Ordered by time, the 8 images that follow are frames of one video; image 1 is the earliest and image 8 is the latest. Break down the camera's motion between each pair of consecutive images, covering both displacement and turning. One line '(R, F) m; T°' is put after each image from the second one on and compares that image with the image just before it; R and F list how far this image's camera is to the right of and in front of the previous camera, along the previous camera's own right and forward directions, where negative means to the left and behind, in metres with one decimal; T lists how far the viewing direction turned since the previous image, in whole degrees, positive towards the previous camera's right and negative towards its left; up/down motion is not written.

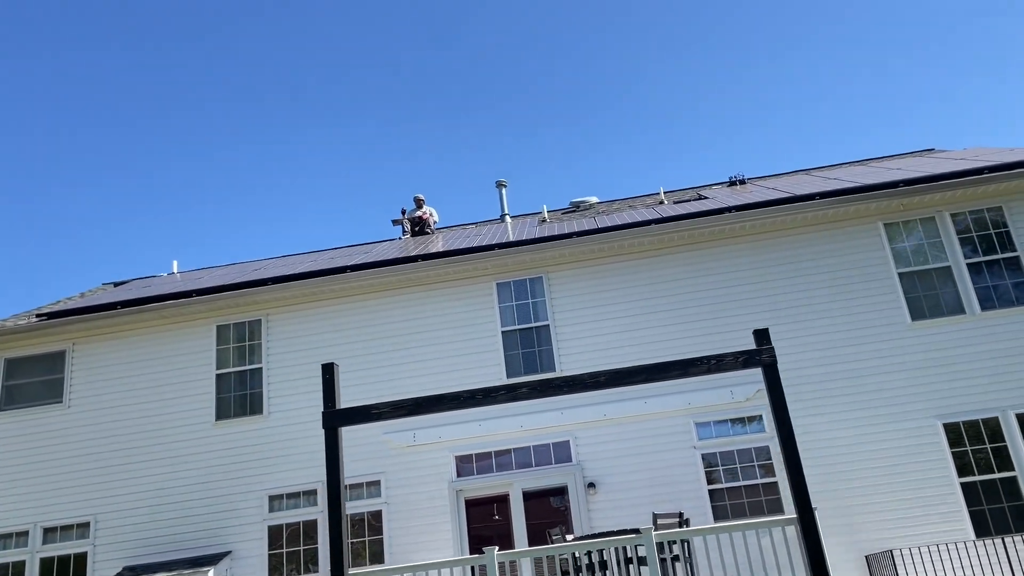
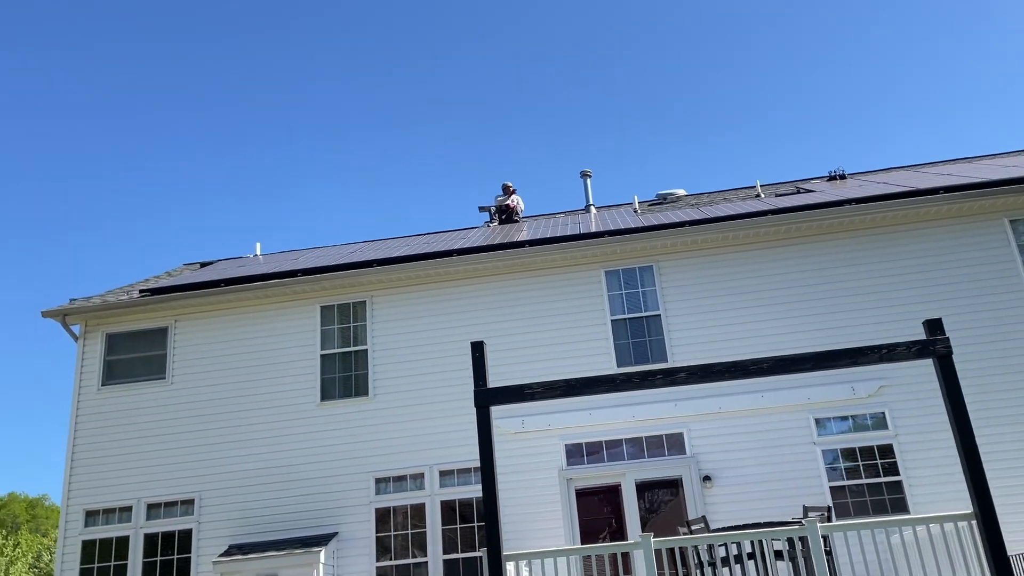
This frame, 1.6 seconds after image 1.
(-1.2, +0.1) m; -1°
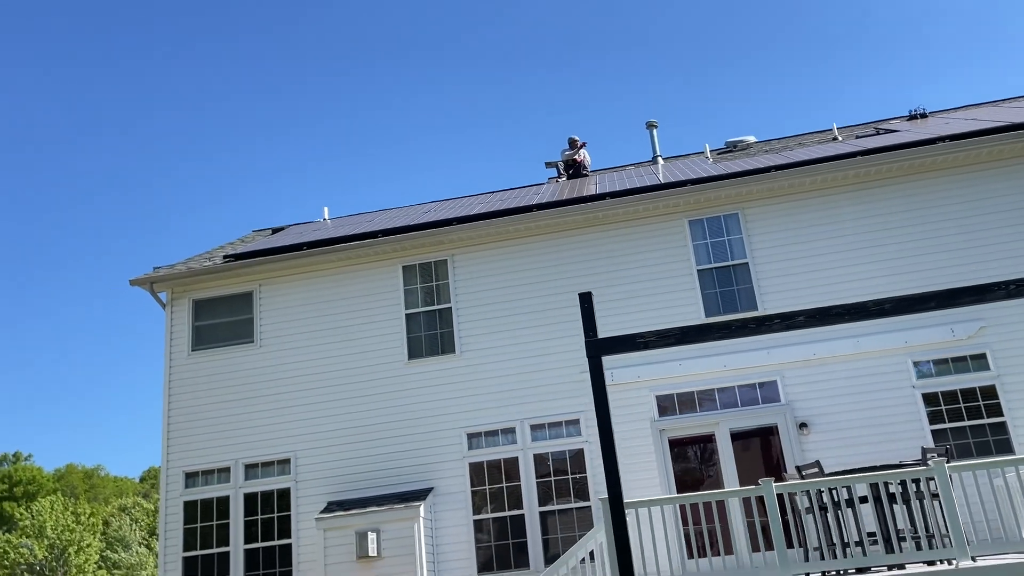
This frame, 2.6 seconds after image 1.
(-0.6, 0.0) m; -2°
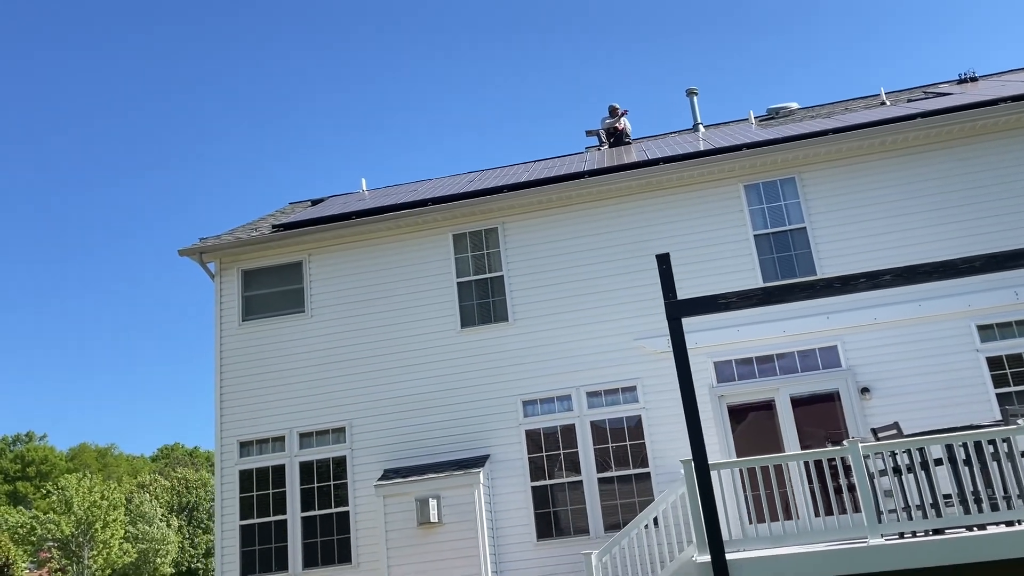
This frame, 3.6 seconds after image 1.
(-0.6, +0.1) m; -1°
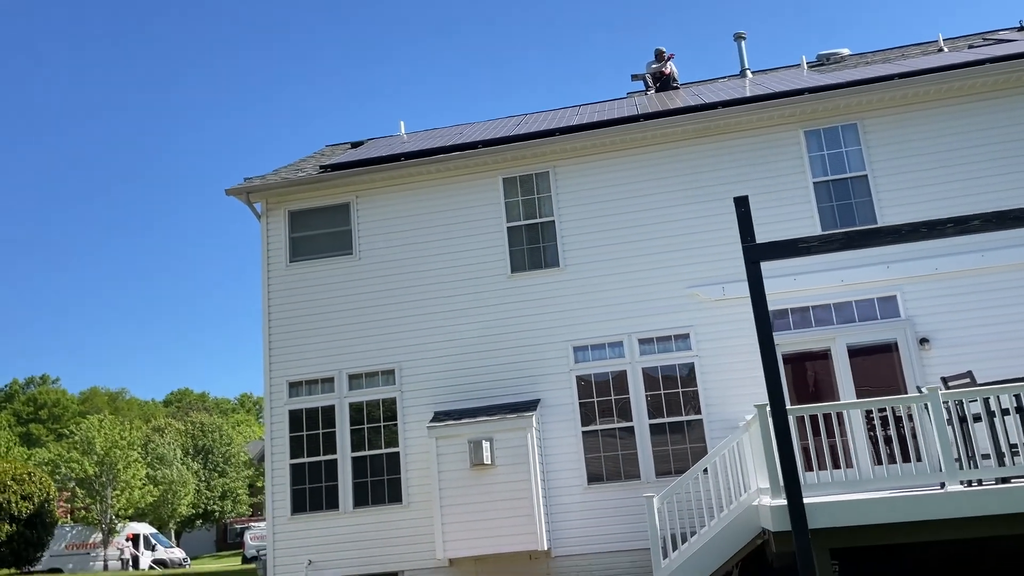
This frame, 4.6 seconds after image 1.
(-0.6, +0.1) m; -1°
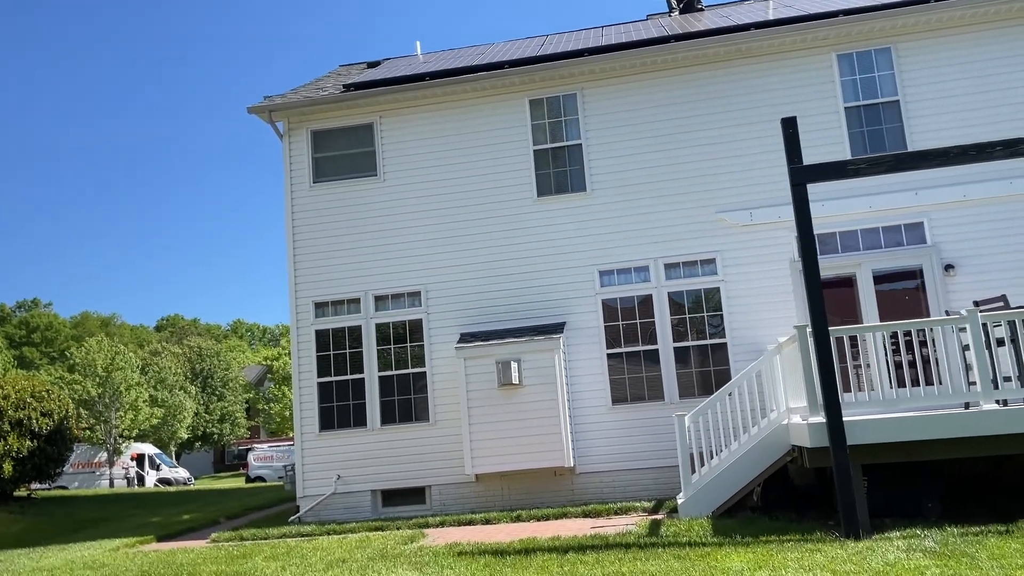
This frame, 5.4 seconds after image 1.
(-0.5, 0.0) m; +1°
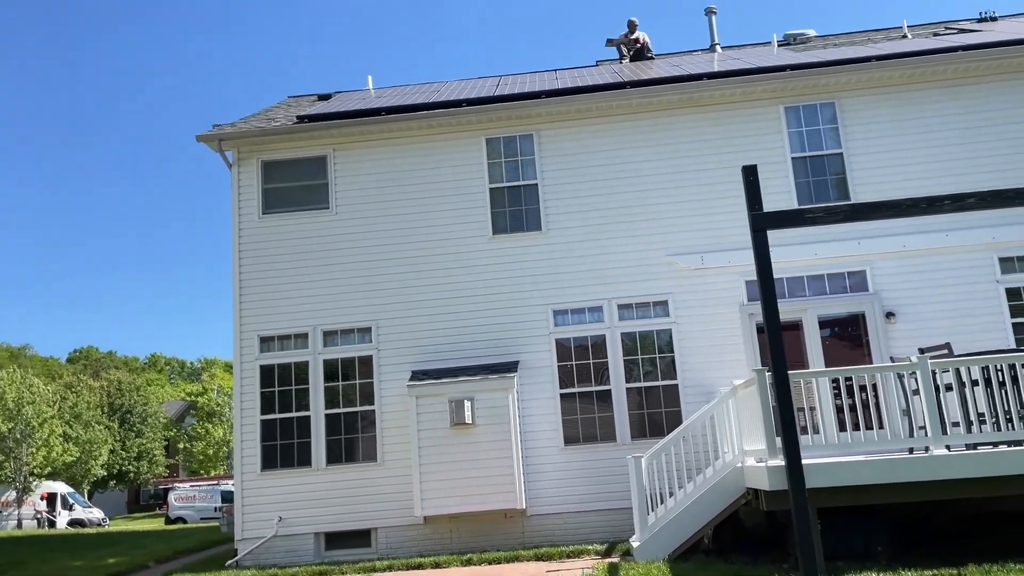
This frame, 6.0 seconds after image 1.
(-0.3, +0.1) m; +5°
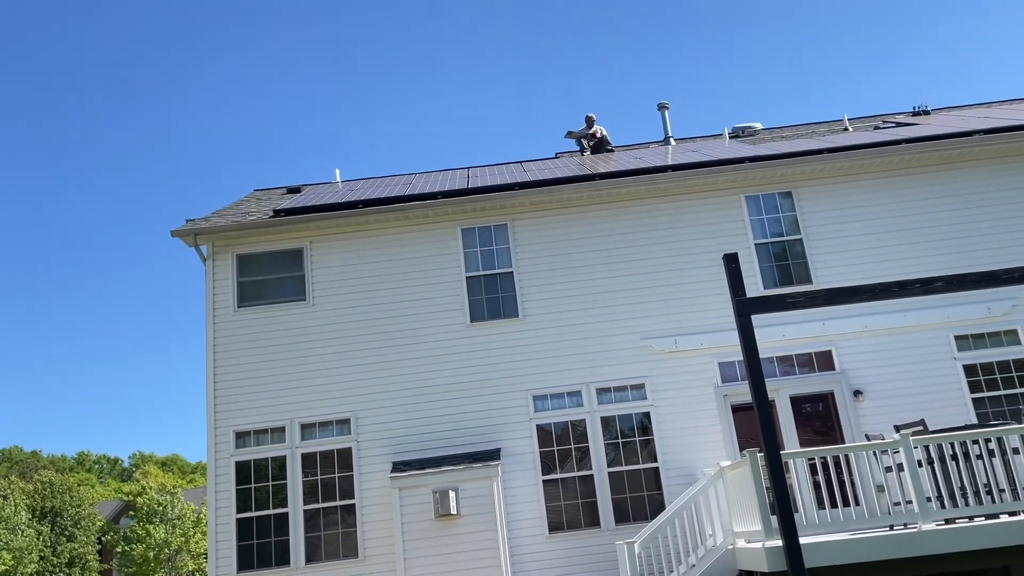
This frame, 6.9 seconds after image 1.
(-0.5, -0.1) m; +4°
